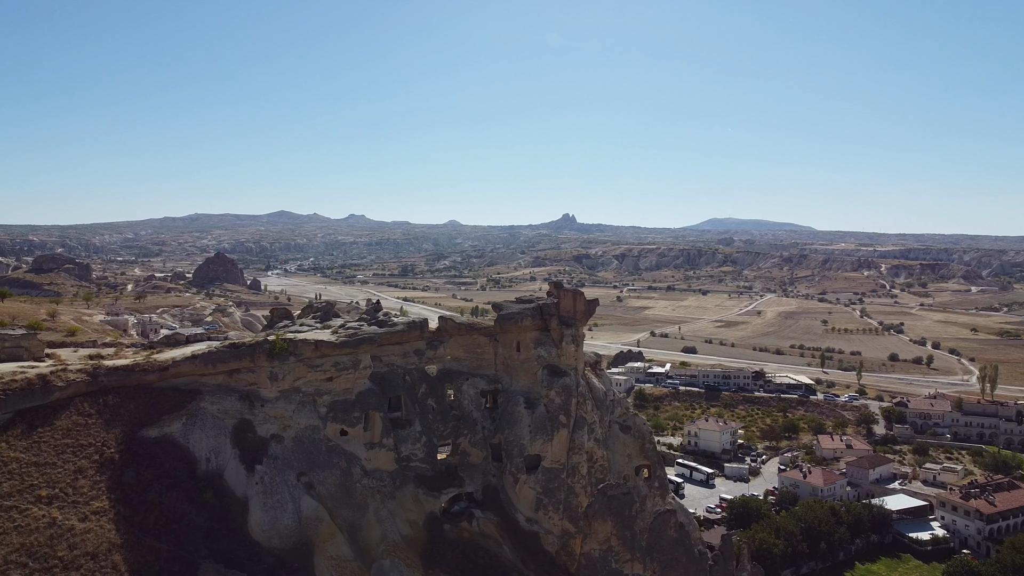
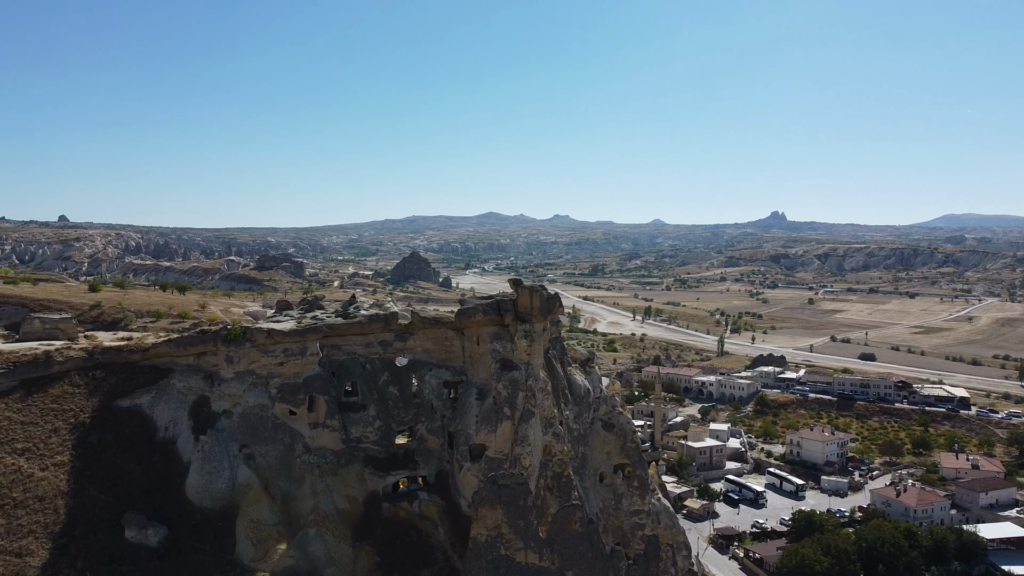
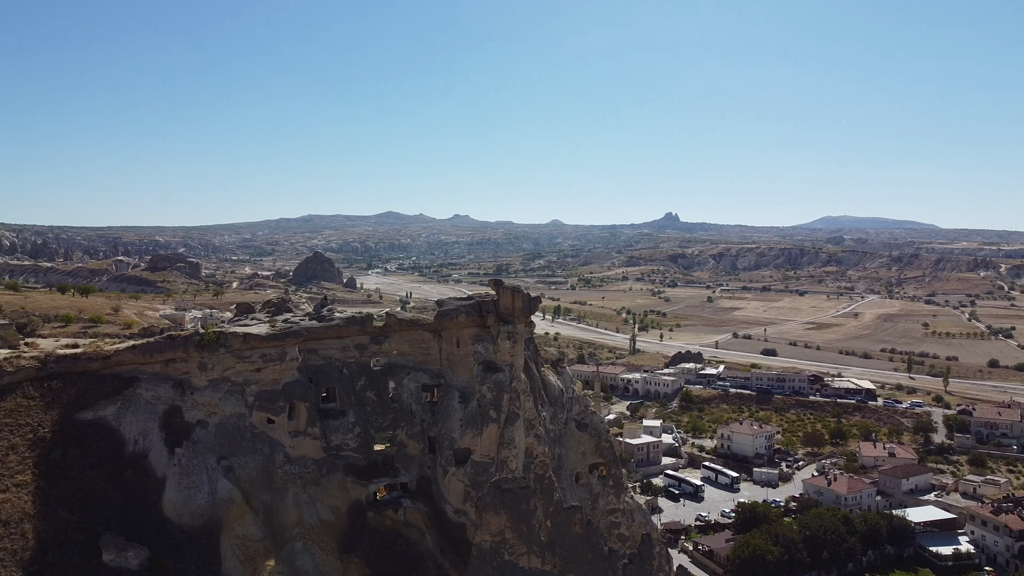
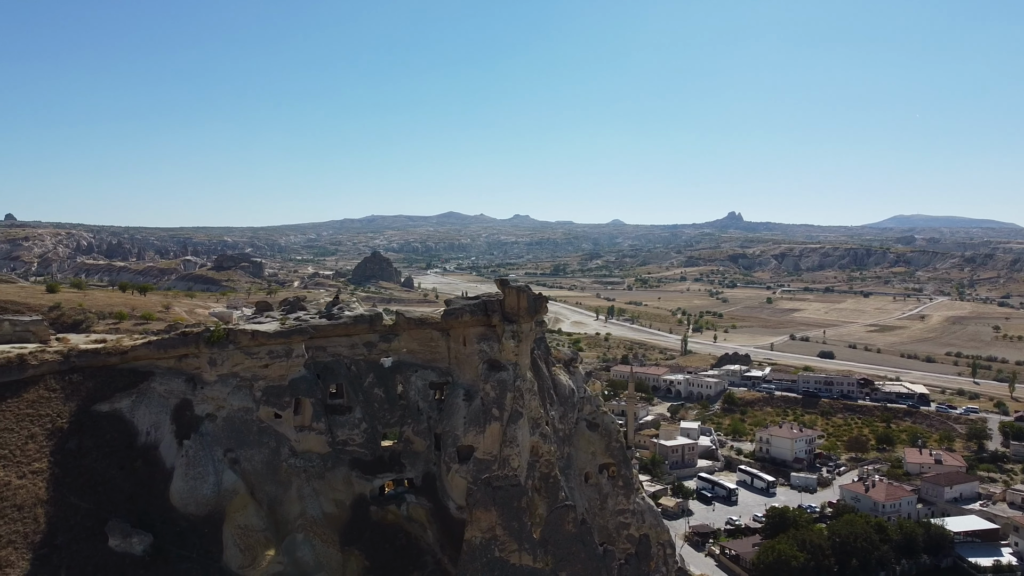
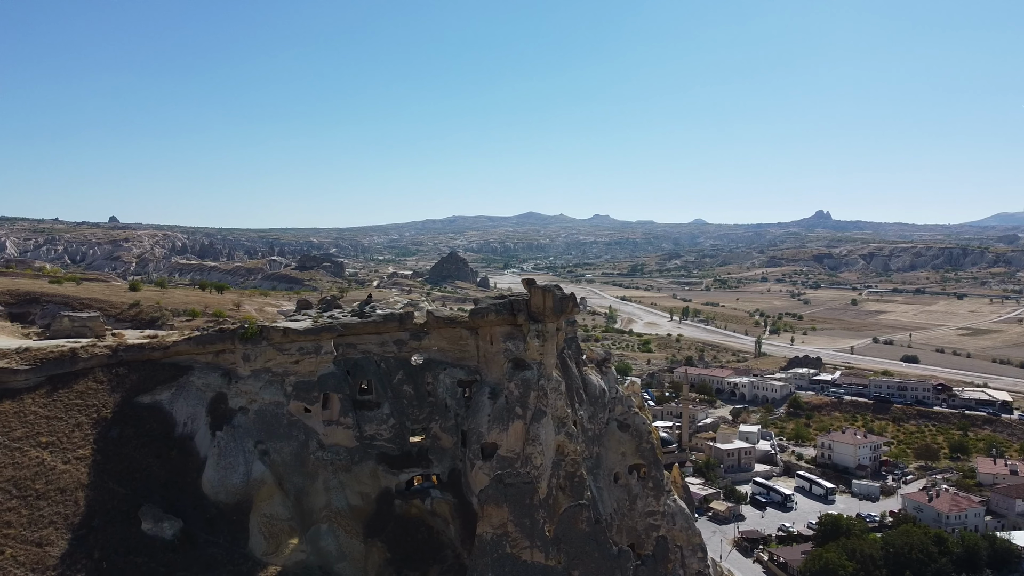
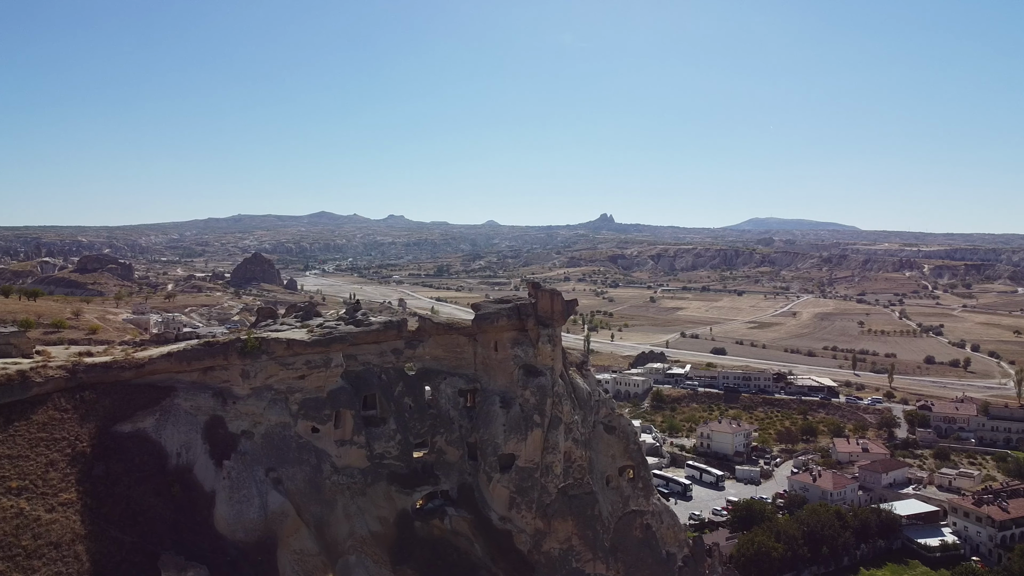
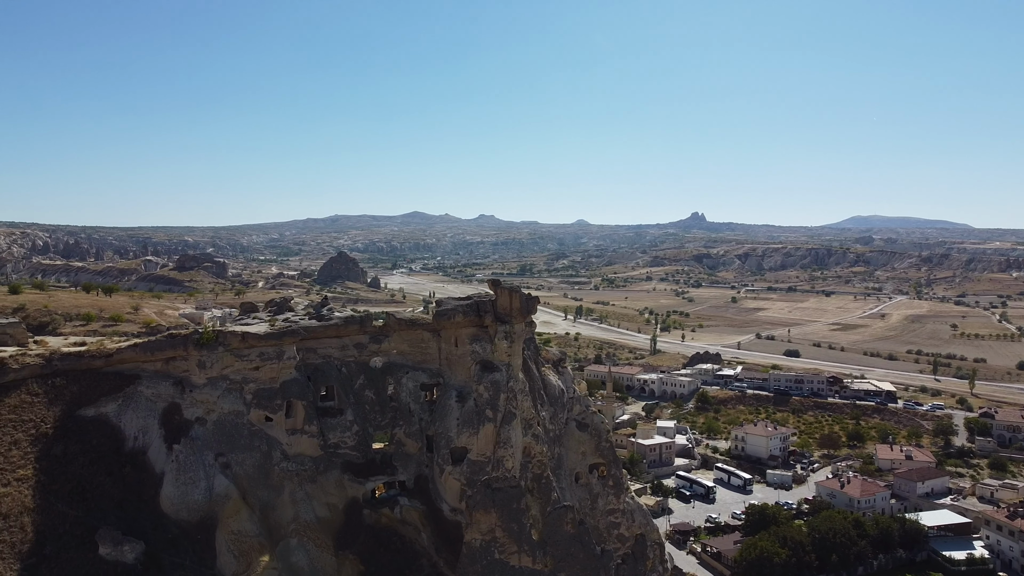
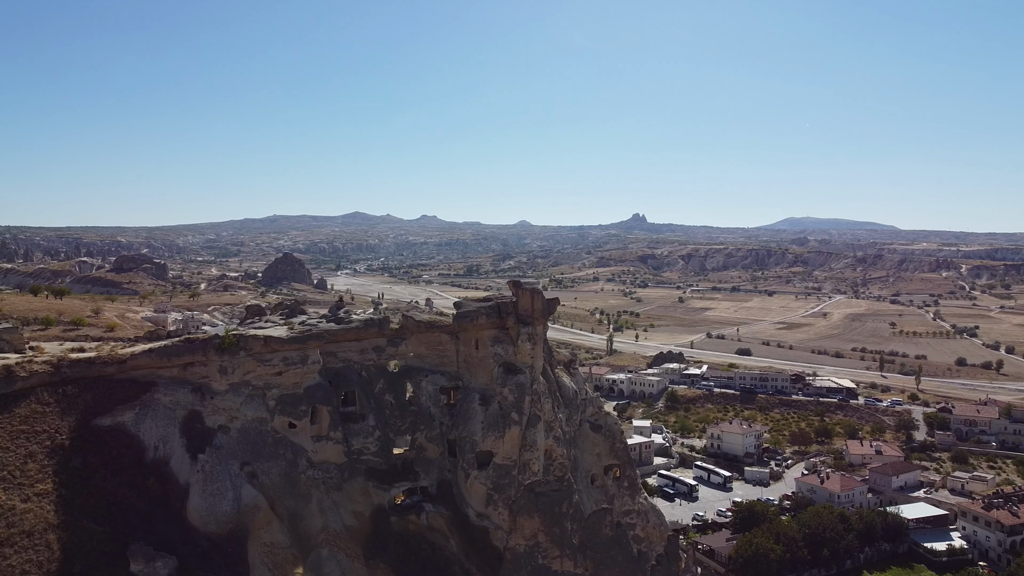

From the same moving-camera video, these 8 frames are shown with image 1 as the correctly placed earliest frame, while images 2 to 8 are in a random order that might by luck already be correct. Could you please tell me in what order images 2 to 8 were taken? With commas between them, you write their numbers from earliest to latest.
6, 8, 3, 7, 4, 2, 5
